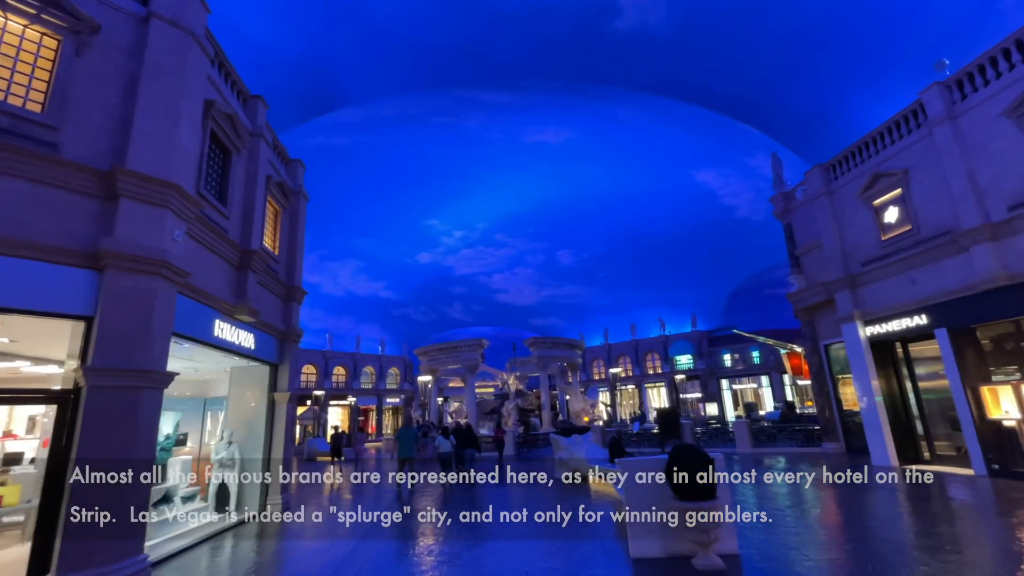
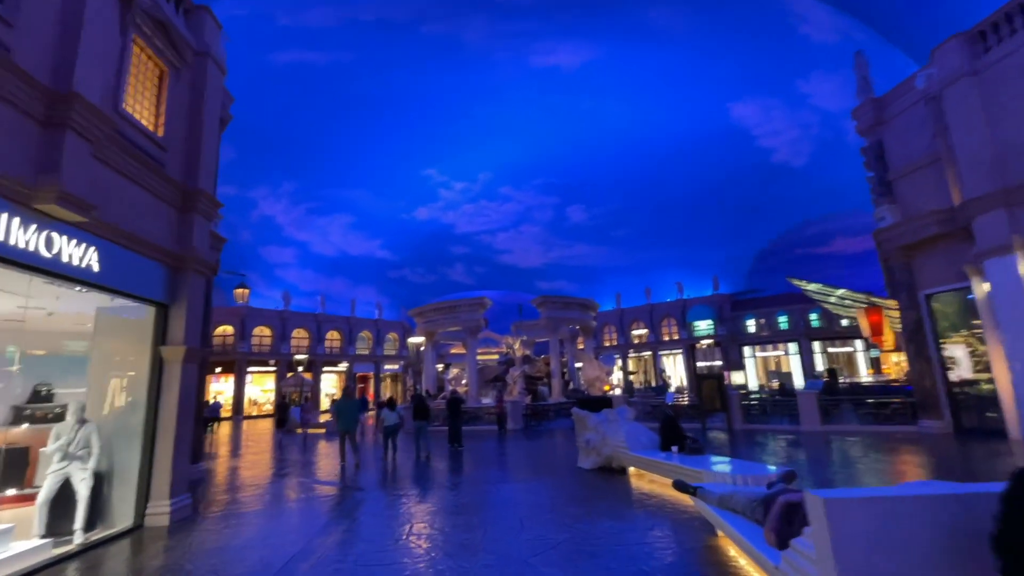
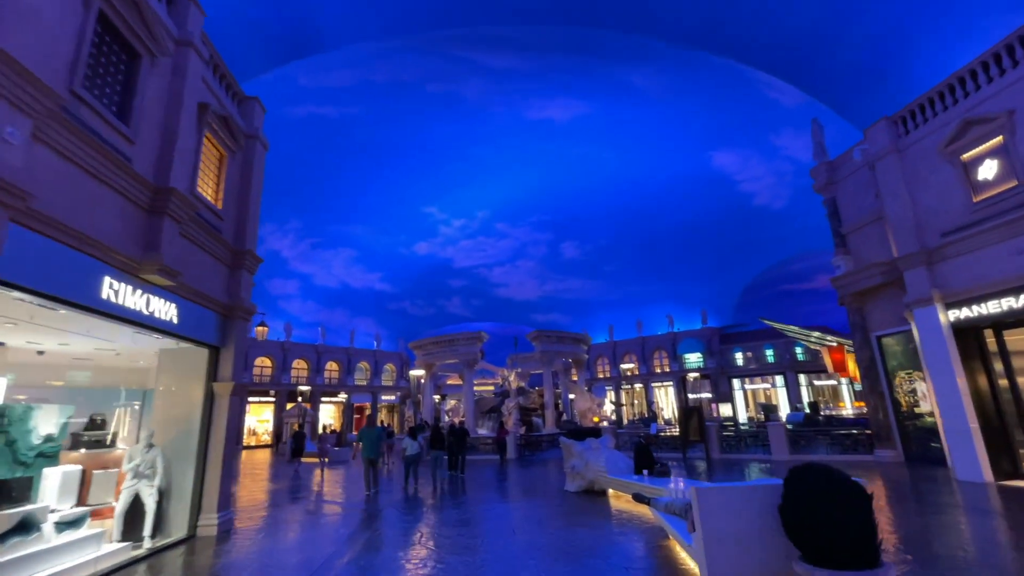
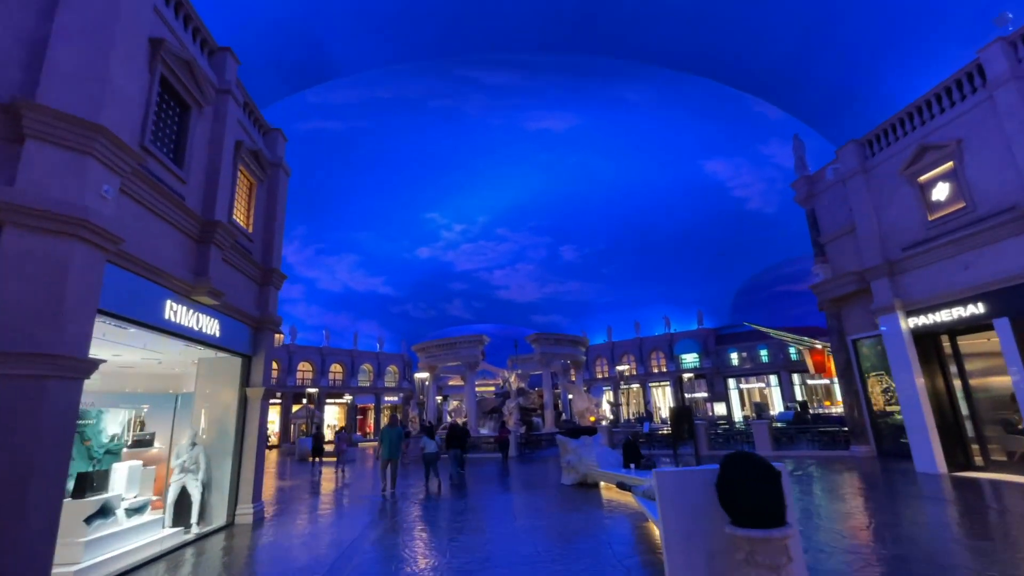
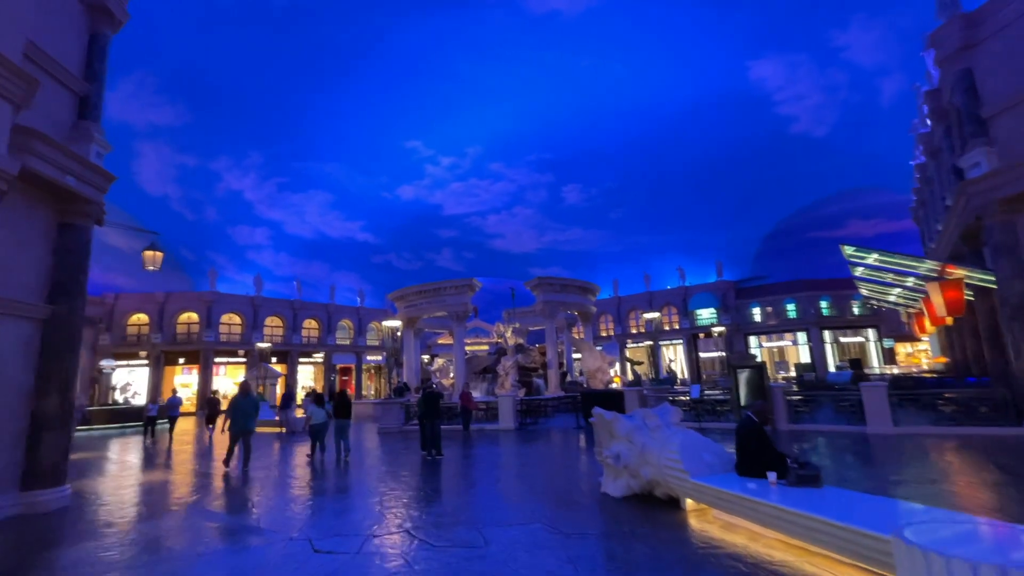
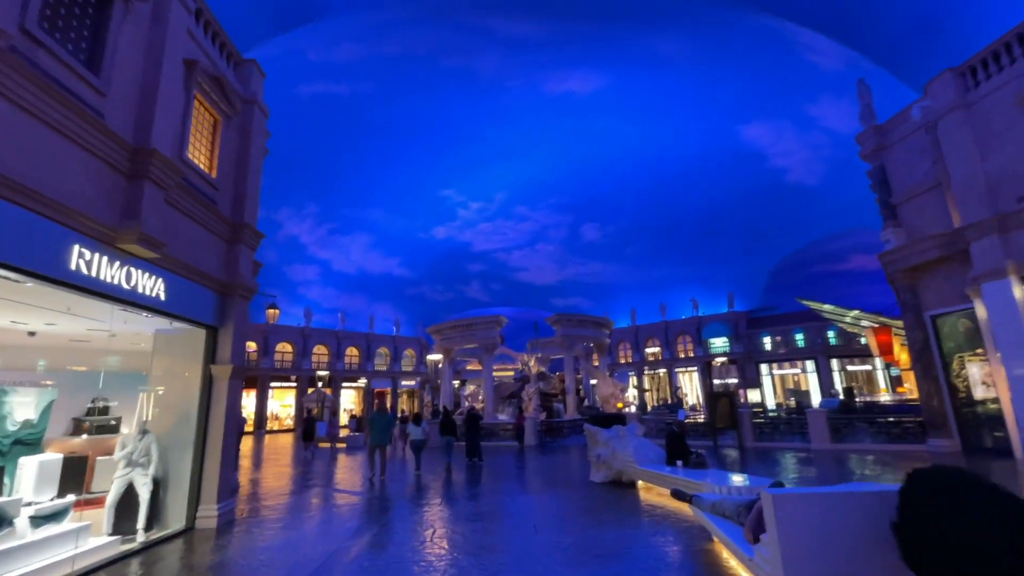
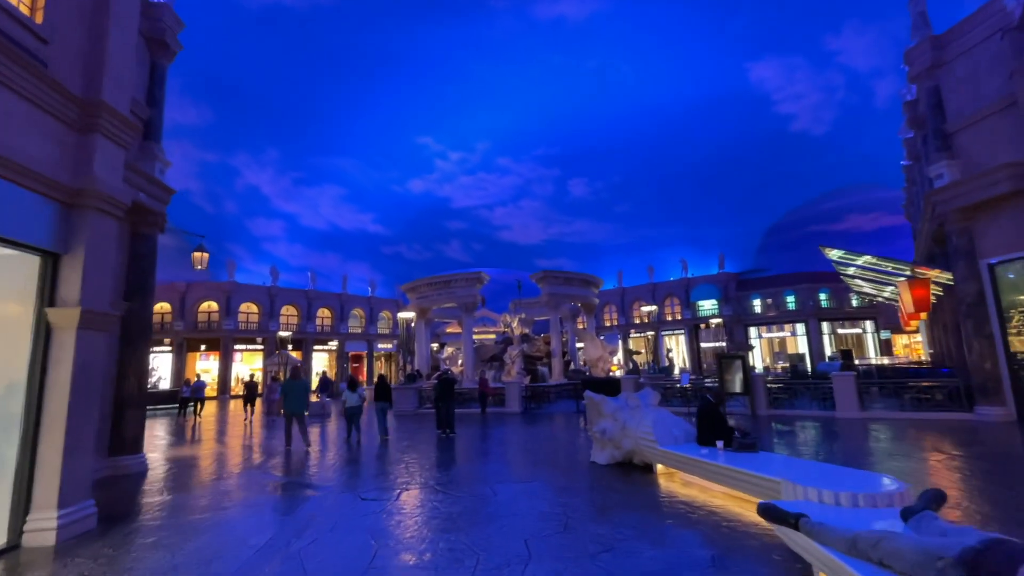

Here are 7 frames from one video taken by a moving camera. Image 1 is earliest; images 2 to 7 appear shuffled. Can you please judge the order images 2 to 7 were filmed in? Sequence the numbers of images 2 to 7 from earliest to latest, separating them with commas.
4, 3, 6, 2, 7, 5
